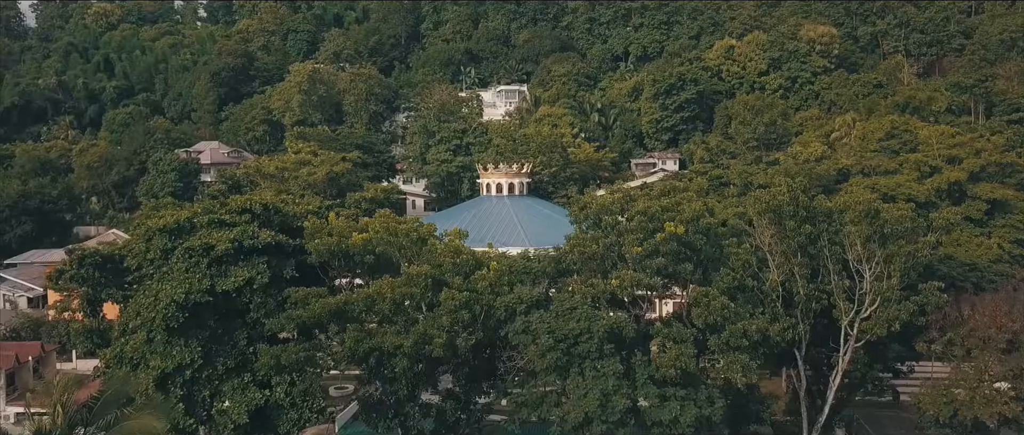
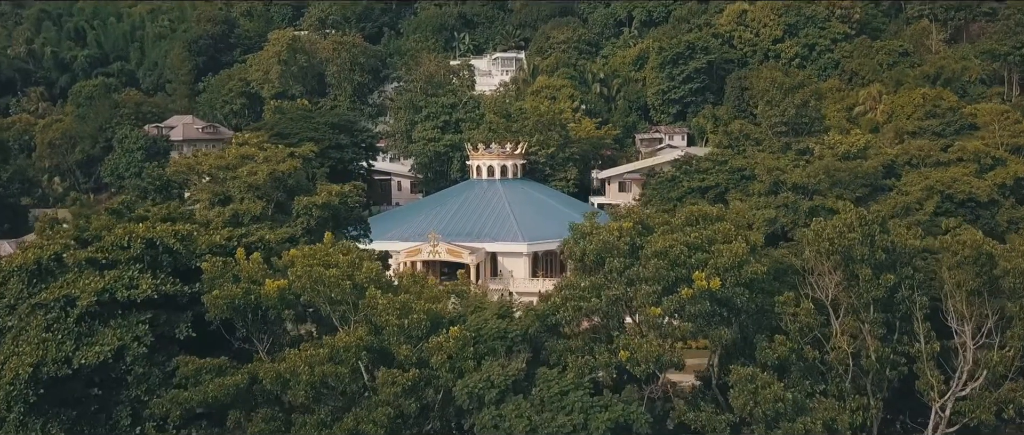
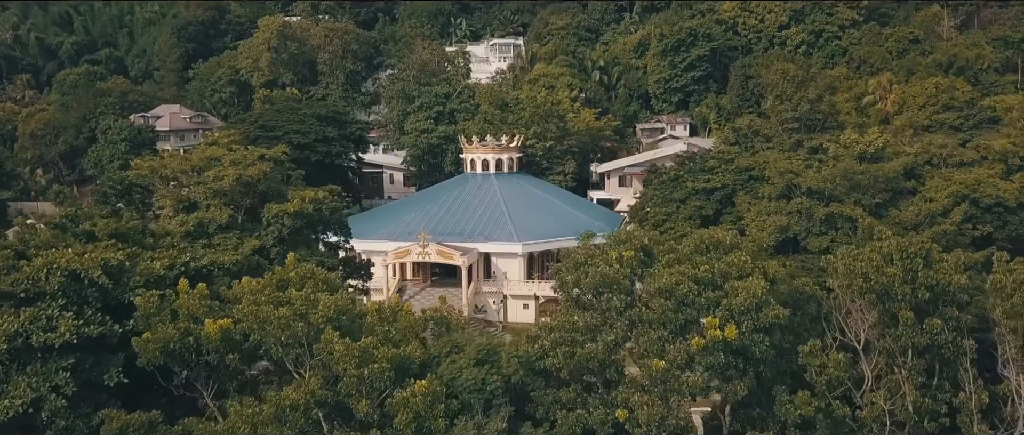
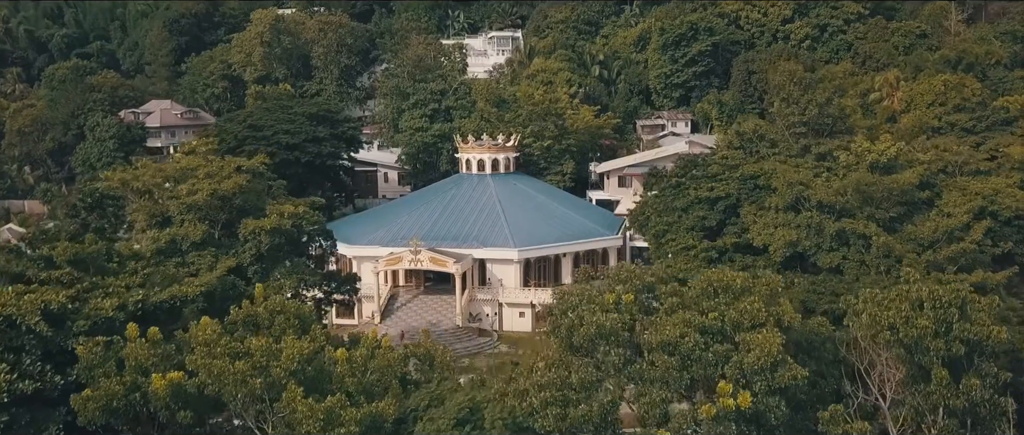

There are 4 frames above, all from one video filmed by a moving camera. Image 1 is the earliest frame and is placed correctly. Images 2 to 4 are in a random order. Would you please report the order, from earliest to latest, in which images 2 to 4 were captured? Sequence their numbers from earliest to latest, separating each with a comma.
2, 3, 4
